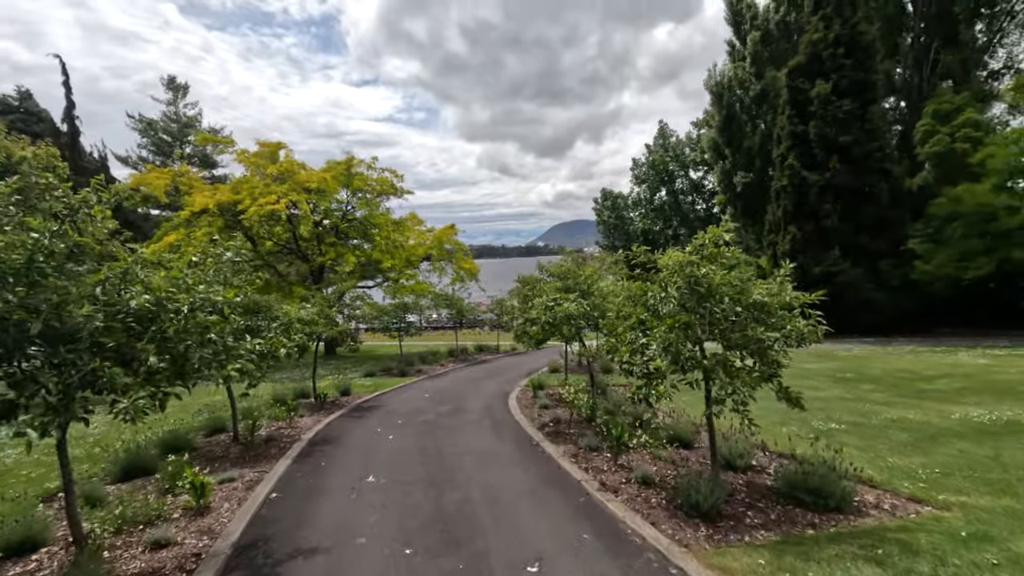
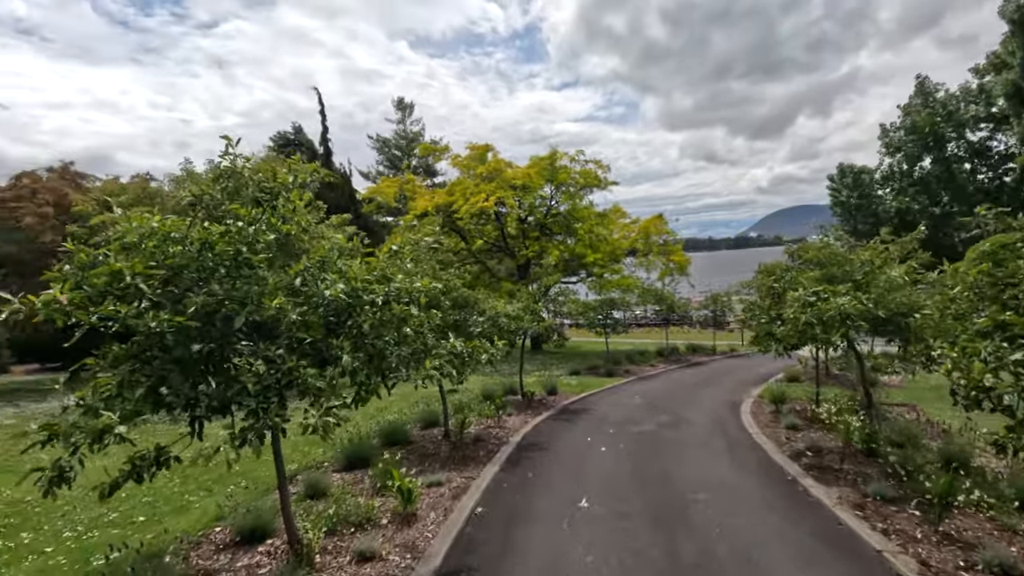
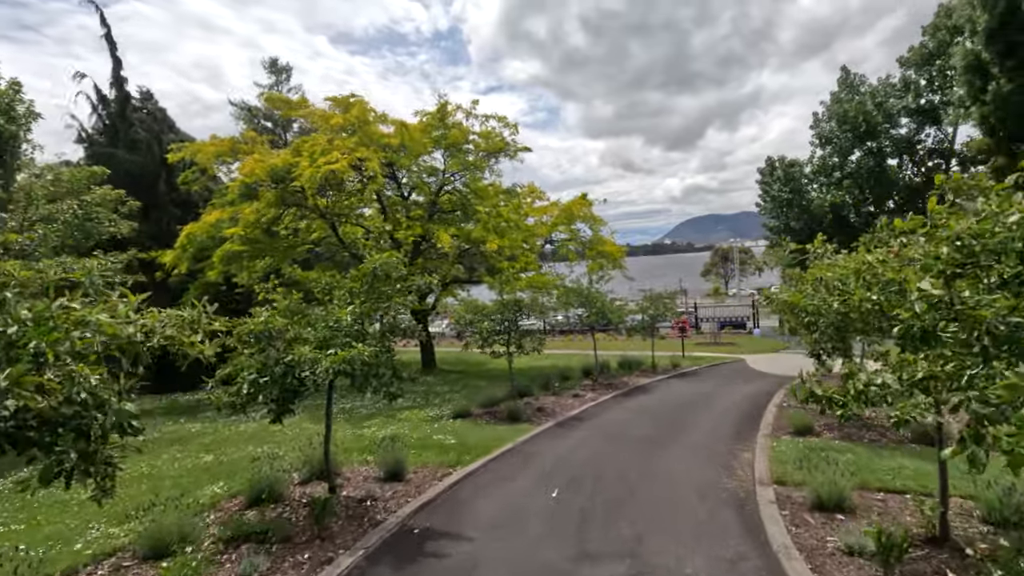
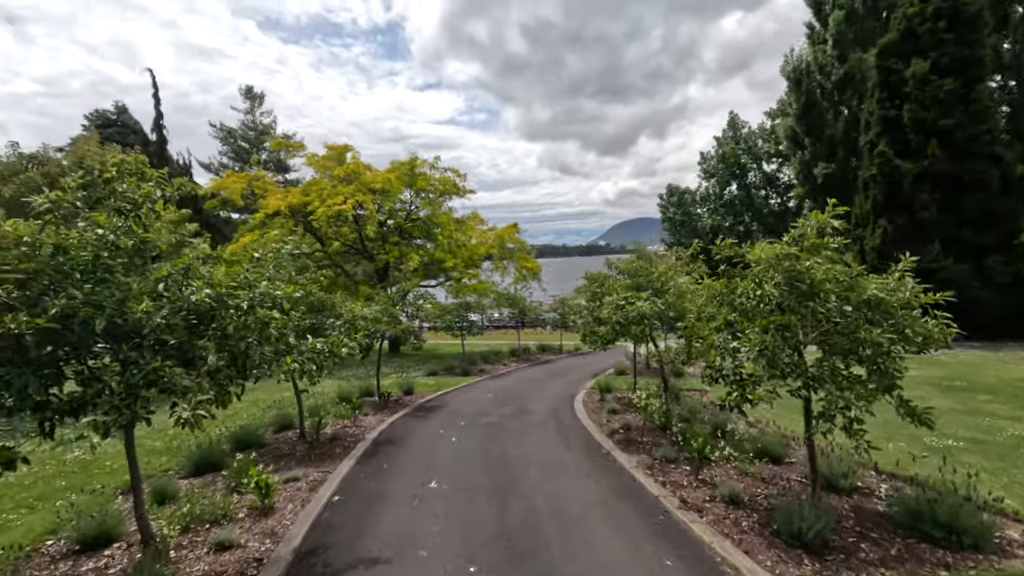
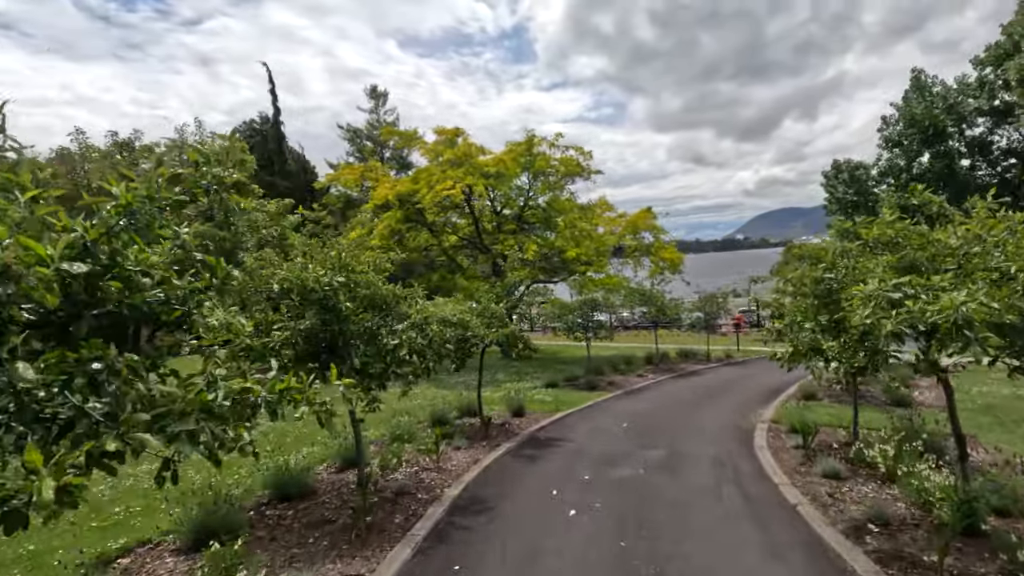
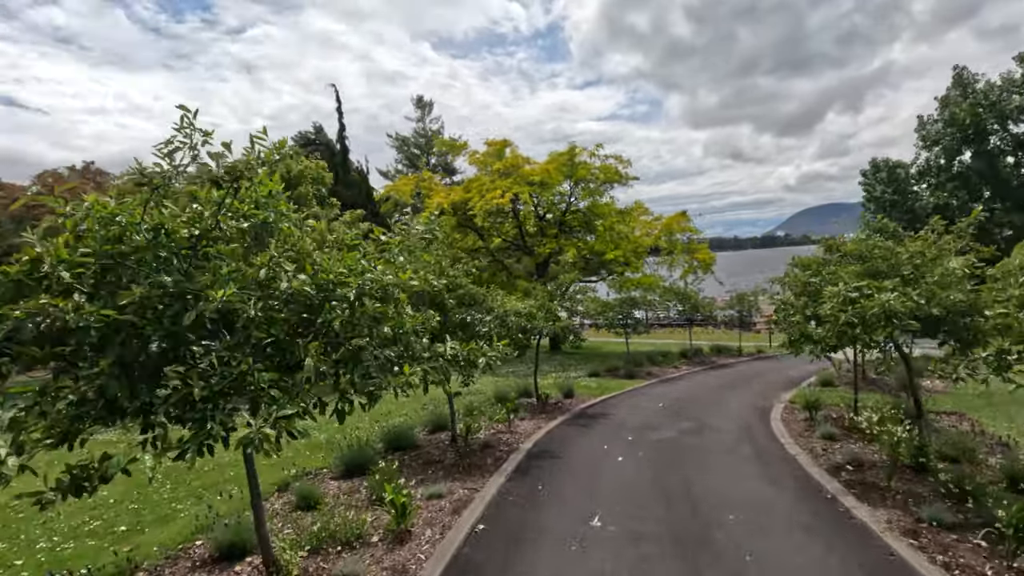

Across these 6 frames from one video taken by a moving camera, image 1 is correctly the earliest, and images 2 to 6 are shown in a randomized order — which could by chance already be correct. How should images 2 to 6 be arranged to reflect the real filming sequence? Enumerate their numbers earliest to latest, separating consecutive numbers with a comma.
4, 2, 6, 5, 3
